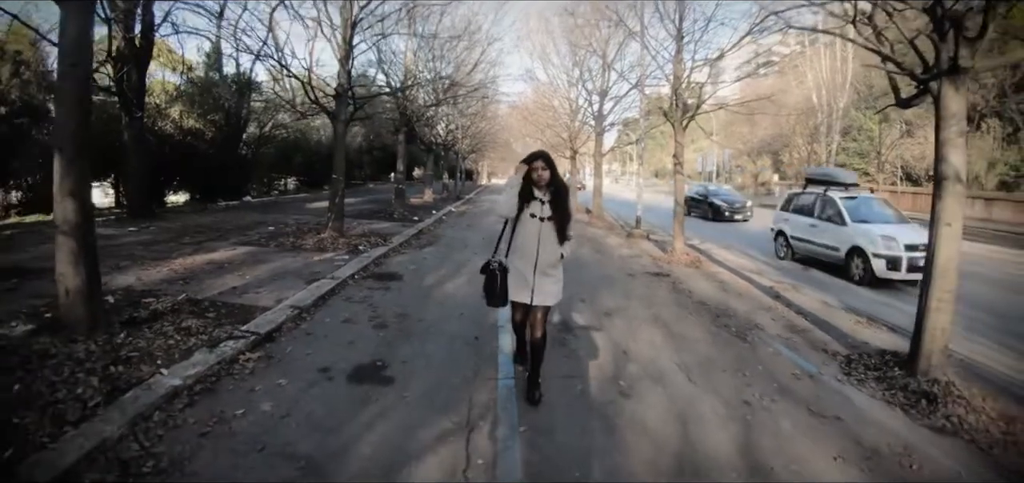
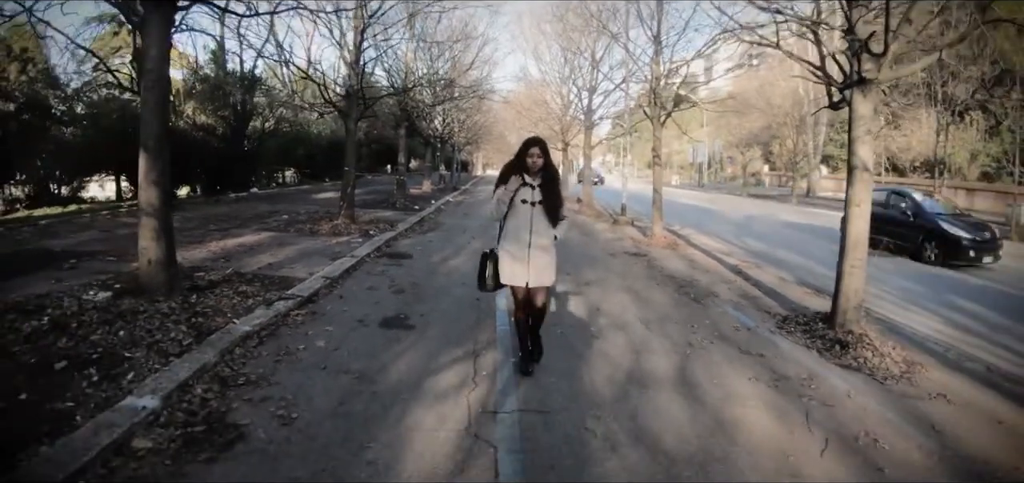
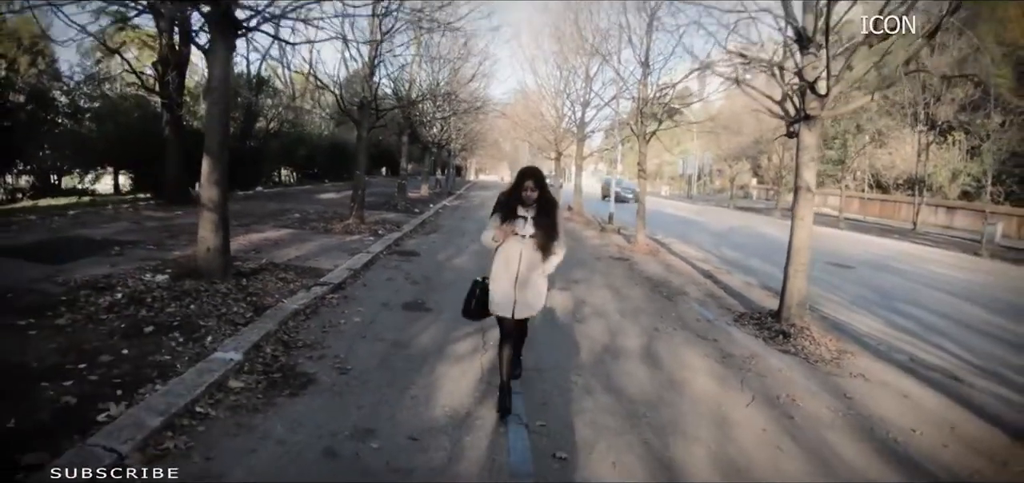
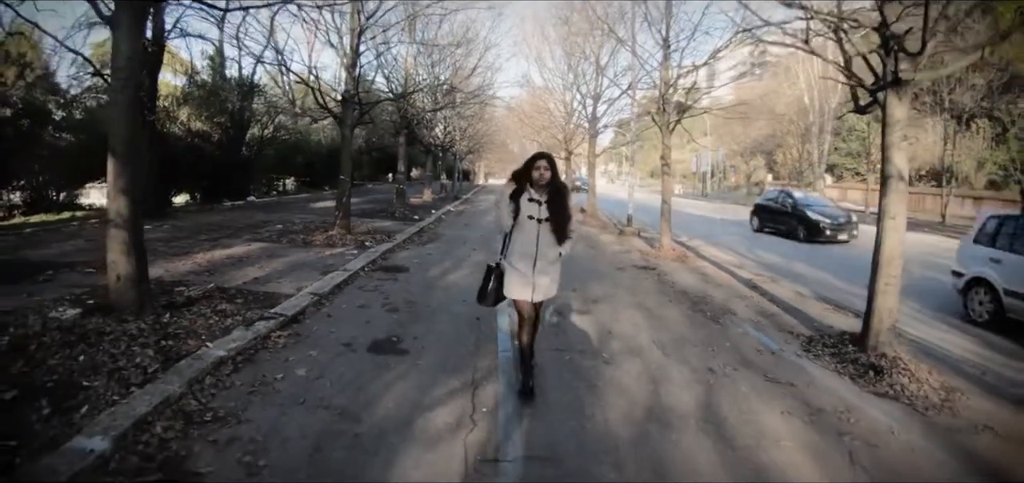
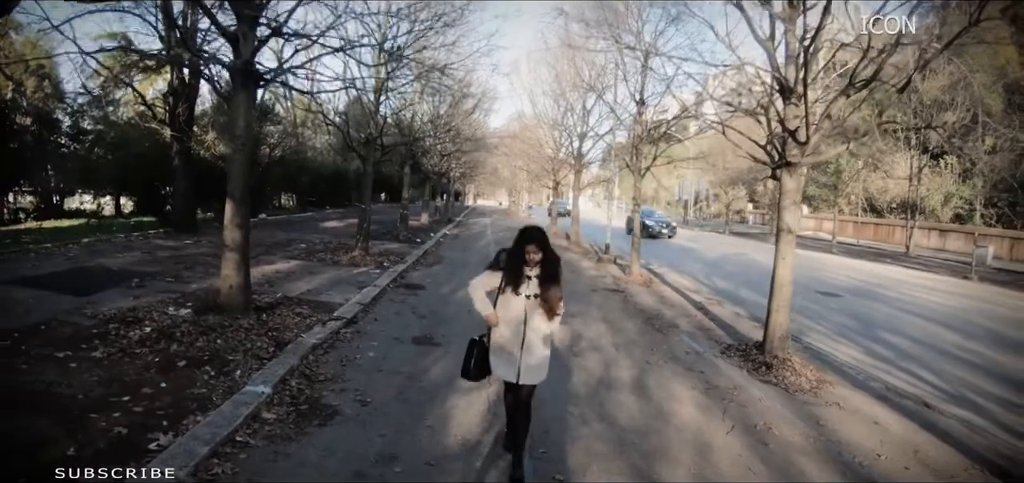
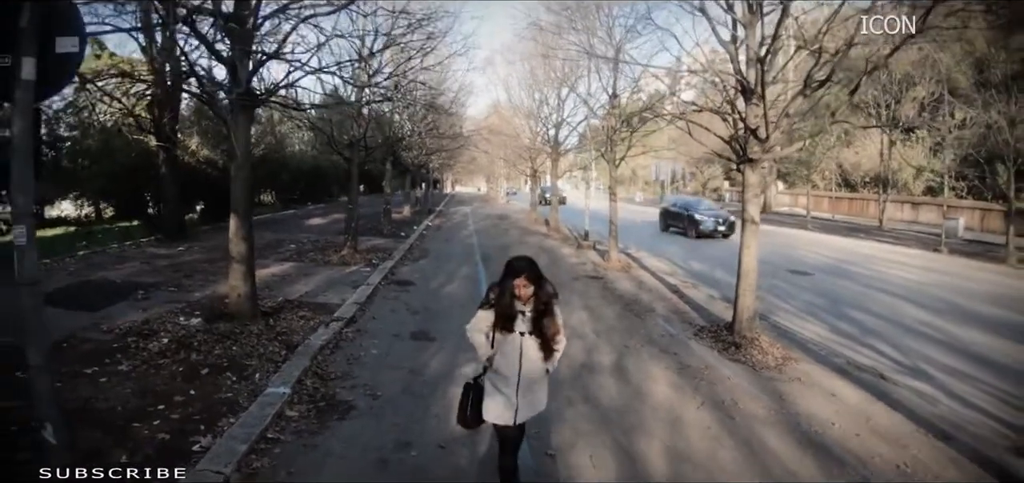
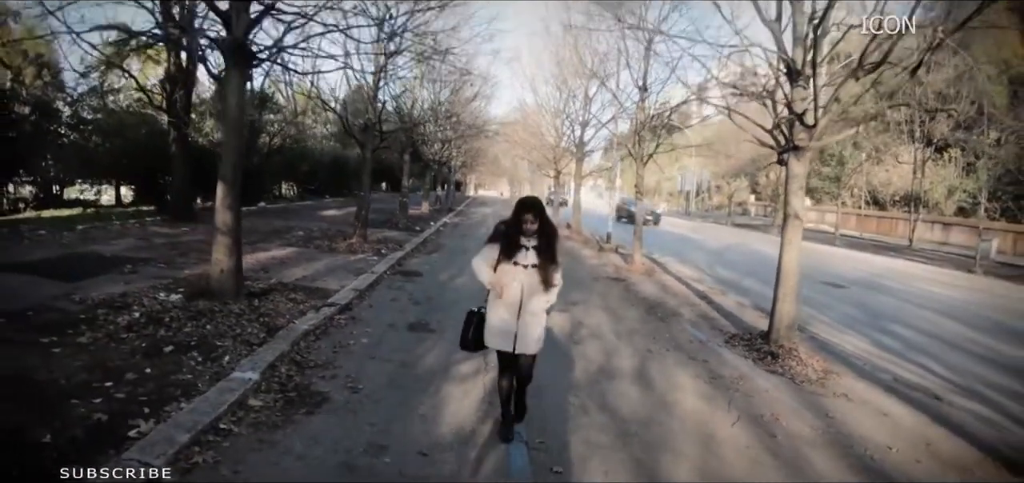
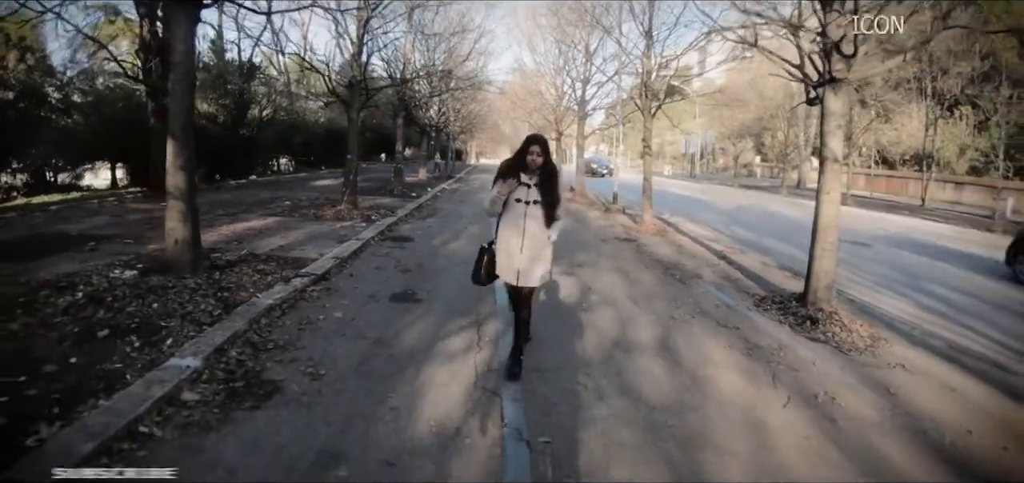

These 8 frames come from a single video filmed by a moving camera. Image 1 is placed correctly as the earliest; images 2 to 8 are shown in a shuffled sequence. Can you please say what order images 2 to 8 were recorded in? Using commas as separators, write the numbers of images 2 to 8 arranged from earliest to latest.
4, 2, 8, 3, 7, 5, 6
